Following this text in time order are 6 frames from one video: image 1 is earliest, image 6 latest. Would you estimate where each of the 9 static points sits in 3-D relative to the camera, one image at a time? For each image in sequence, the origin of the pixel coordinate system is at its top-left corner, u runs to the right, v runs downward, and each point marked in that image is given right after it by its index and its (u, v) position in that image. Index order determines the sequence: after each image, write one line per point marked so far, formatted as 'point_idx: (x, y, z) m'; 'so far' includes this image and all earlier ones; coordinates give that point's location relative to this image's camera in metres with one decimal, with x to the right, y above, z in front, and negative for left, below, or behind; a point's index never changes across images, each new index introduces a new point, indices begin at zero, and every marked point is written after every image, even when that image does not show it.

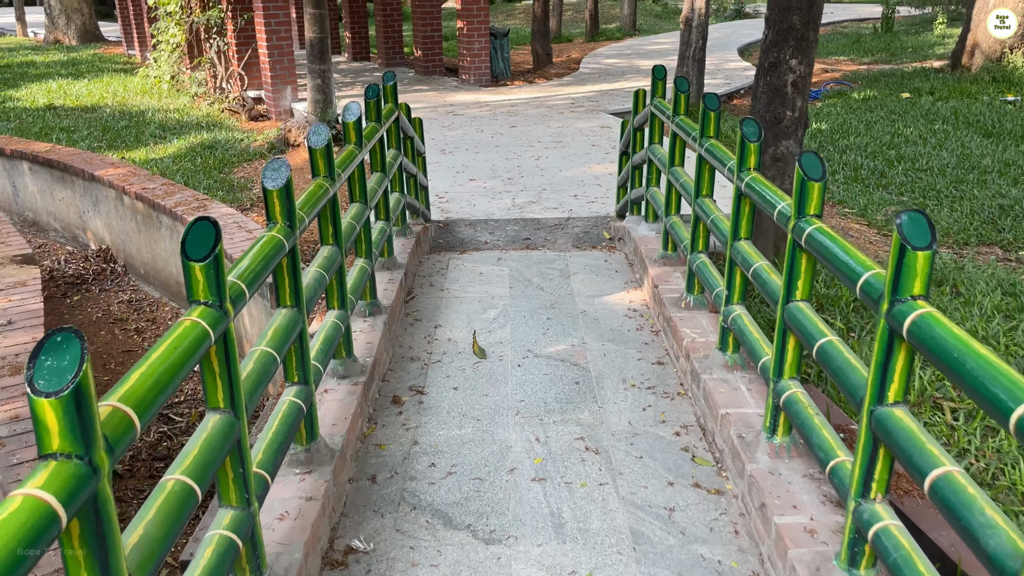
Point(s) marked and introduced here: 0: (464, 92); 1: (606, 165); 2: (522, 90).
0: (-0.6, +2.5, +10.7) m
1: (+0.8, +1.0, +6.6) m
2: (+0.1, +2.6, +10.9) m
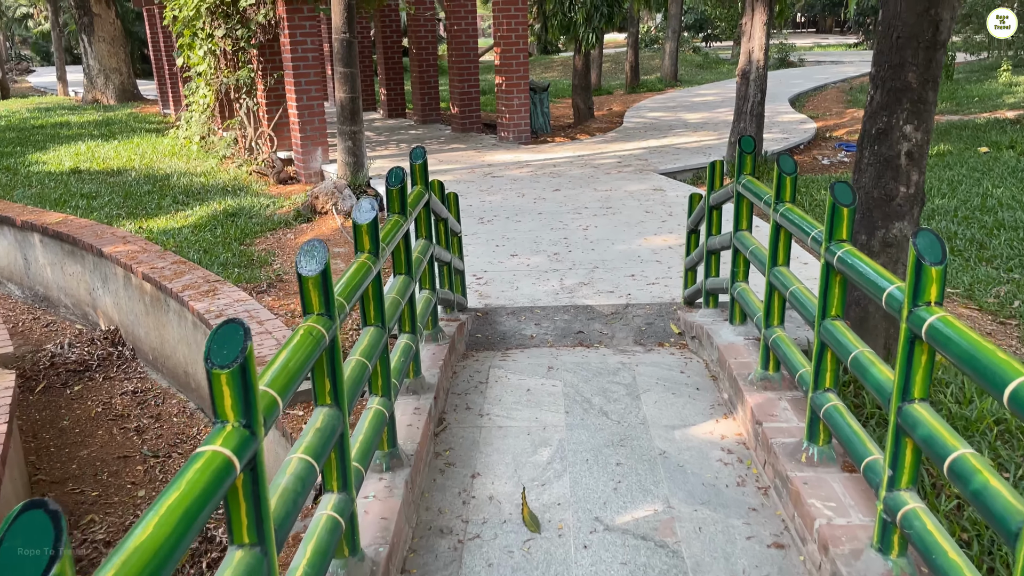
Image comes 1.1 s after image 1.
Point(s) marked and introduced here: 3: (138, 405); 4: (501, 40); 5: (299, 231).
0: (-0.1, +1.7, +10.1) m
1: (+1.1, +0.4, +5.9) m
2: (+0.7, +1.7, +10.2) m
3: (-2.5, -0.8, +5.5) m
4: (-0.1, +3.2, +10.6) m
5: (-1.9, +0.5, +7.3) m
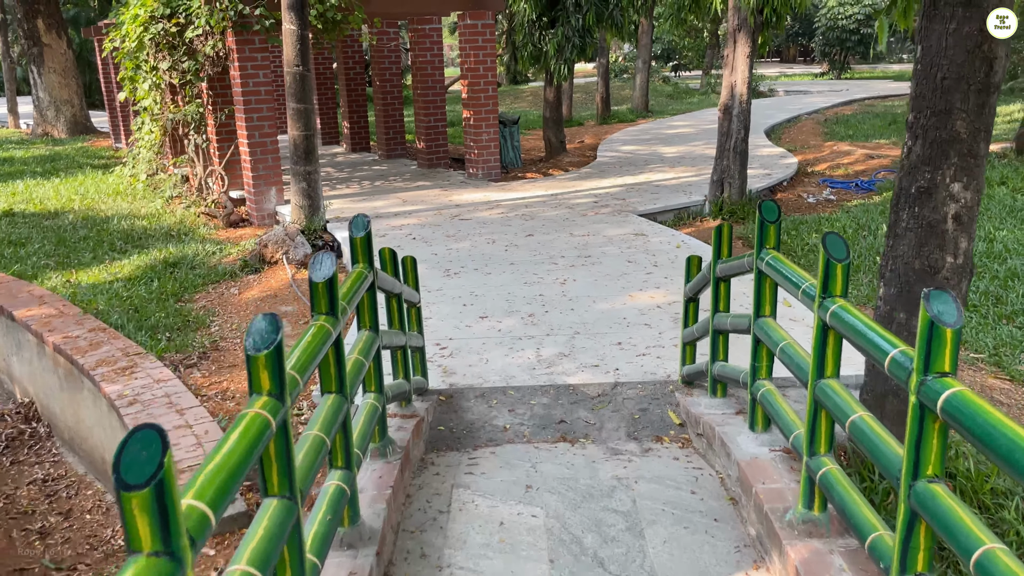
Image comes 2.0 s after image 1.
0: (-0.5, +1.1, +9.5) m
1: (+0.9, 0.0, +5.3) m
2: (+0.3, +1.2, +9.6) m
3: (-2.7, -1.2, +4.7) m
4: (-0.5, +2.6, +10.0) m
5: (-2.1, 0.0, +6.6) m
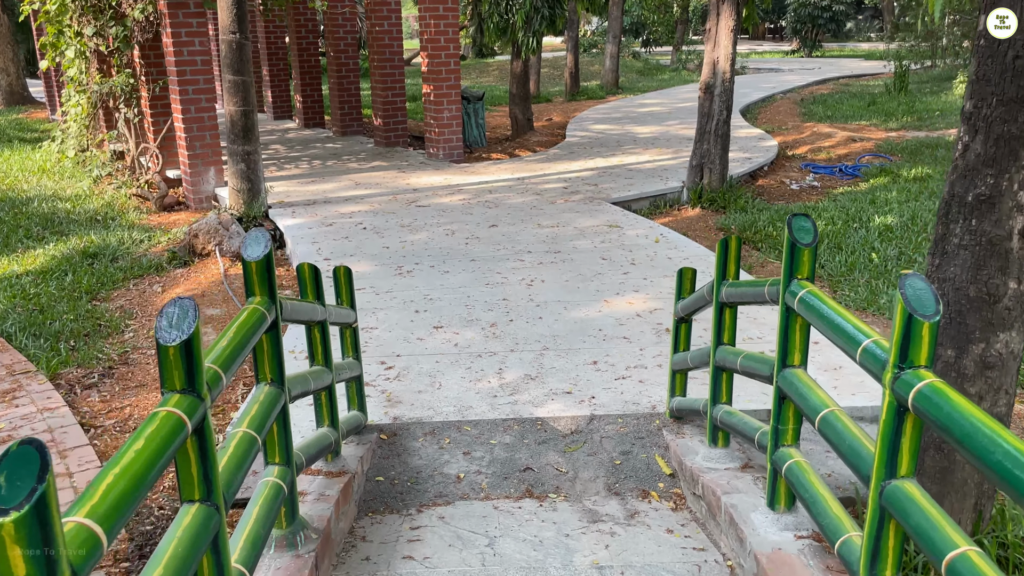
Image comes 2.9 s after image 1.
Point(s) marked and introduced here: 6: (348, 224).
0: (-0.9, +1.2, +8.8) m
1: (+0.7, 0.0, +4.6) m
2: (-0.1, +1.3, +9.0) m
3: (-2.9, -1.2, +4.0) m
4: (-1.0, +2.7, +9.3) m
5: (-2.4, +0.1, +5.8) m
6: (-1.3, +0.5, +6.5) m
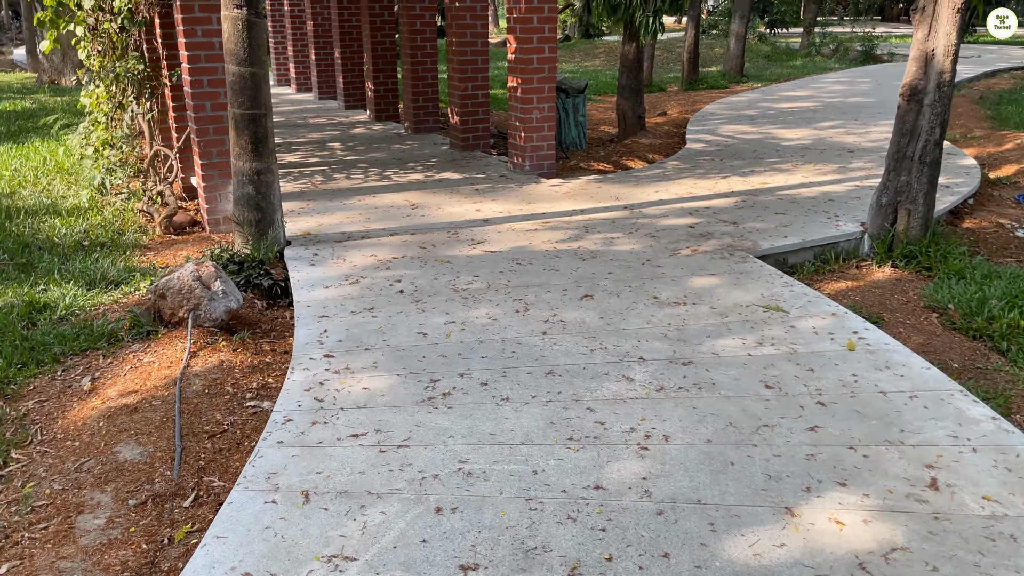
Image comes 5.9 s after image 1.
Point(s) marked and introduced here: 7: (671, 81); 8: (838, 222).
0: (0.0, +0.8, +6.8) m
1: (+1.0, -0.7, +2.5) m
2: (+0.8, +0.8, +6.8) m
3: (-2.7, -1.7, +2.3) m
4: (0.0, +2.3, +7.2) m
5: (-1.9, -0.4, +4.0) m
6: (-0.7, 0.0, +4.6) m
7: (+3.3, +4.3, +17.1) m
8: (+2.2, +0.4, +5.6) m
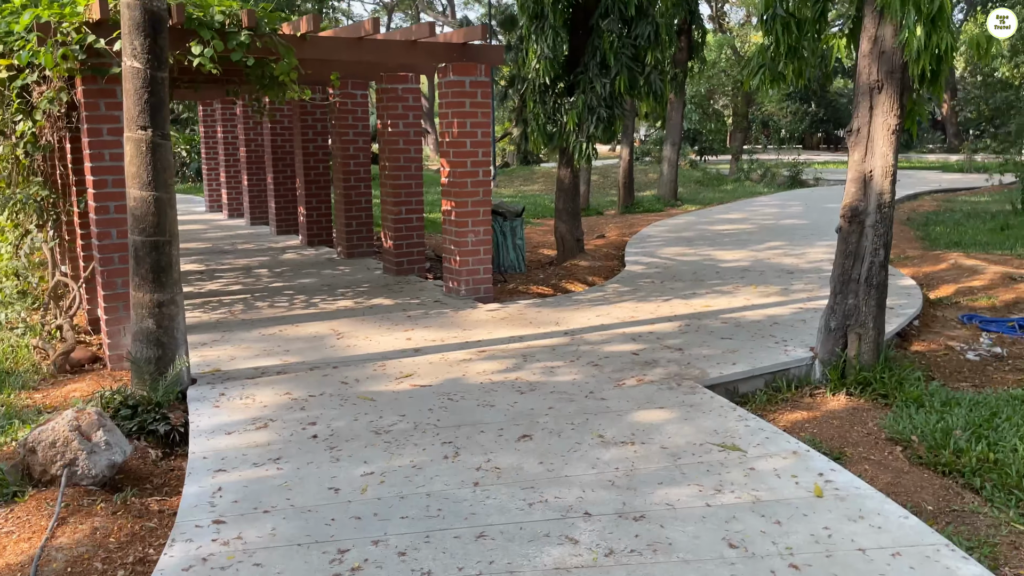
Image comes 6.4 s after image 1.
0: (-0.5, -0.2, +6.4) m
1: (+0.8, -1.0, +2.0) m
2: (+0.3, -0.2, +6.5) m
3: (-2.8, -2.1, +1.4) m
4: (-0.5, +1.2, +7.0) m
5: (-2.3, -1.0, +3.4) m
6: (-1.1, -0.7, +4.1) m
7: (+2.0, +1.7, +17.3) m
8: (+1.8, -0.4, +5.3) m
